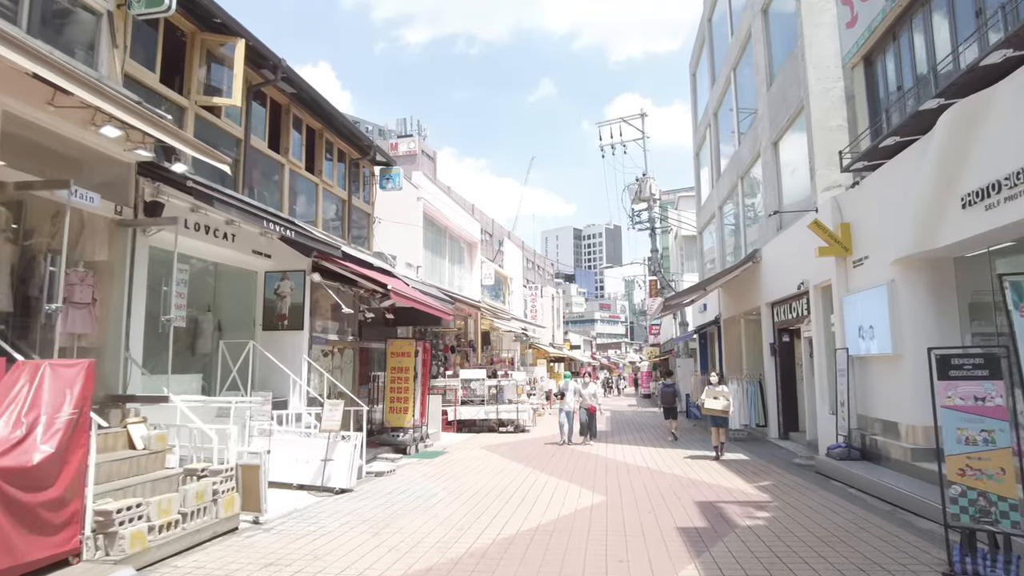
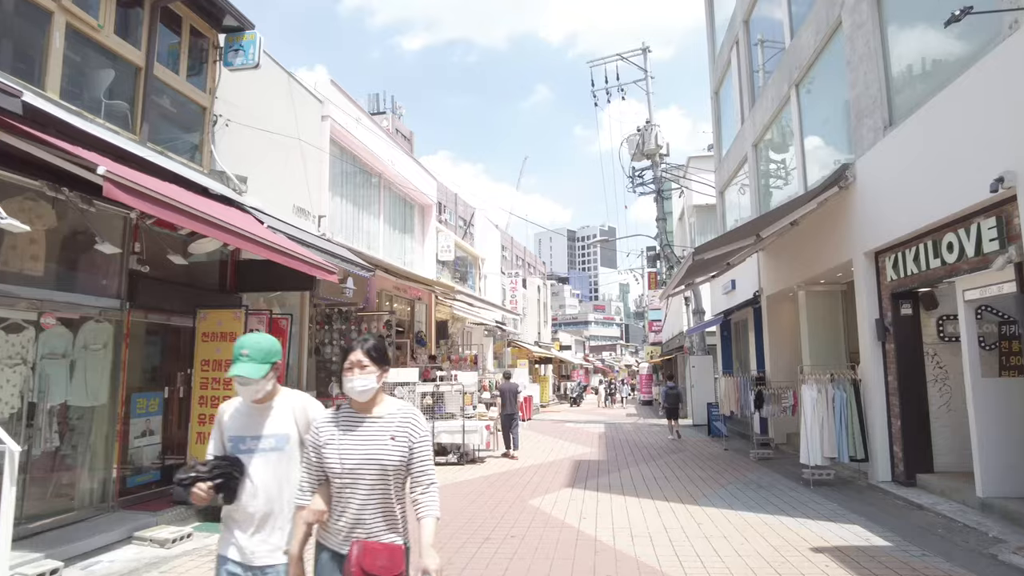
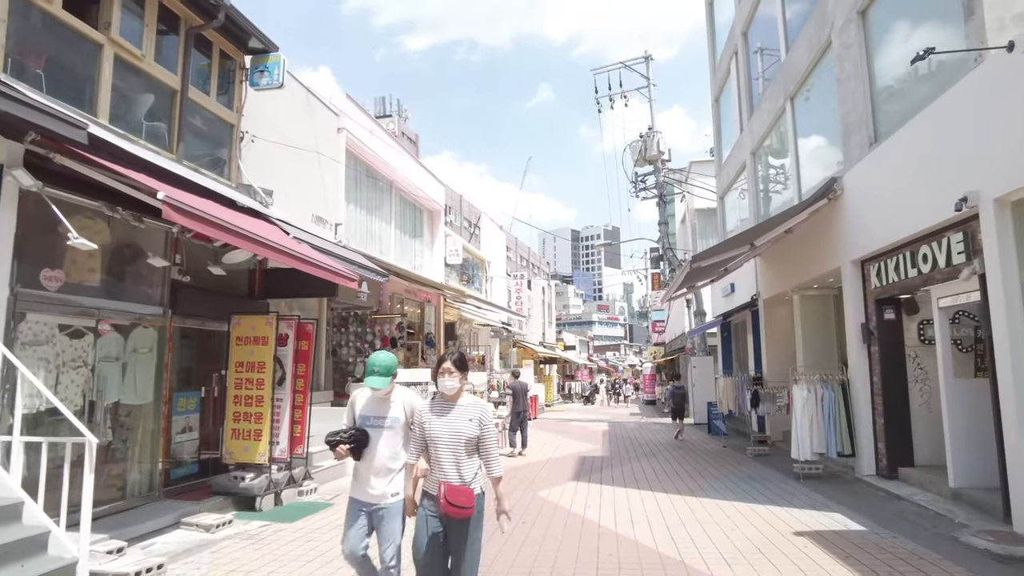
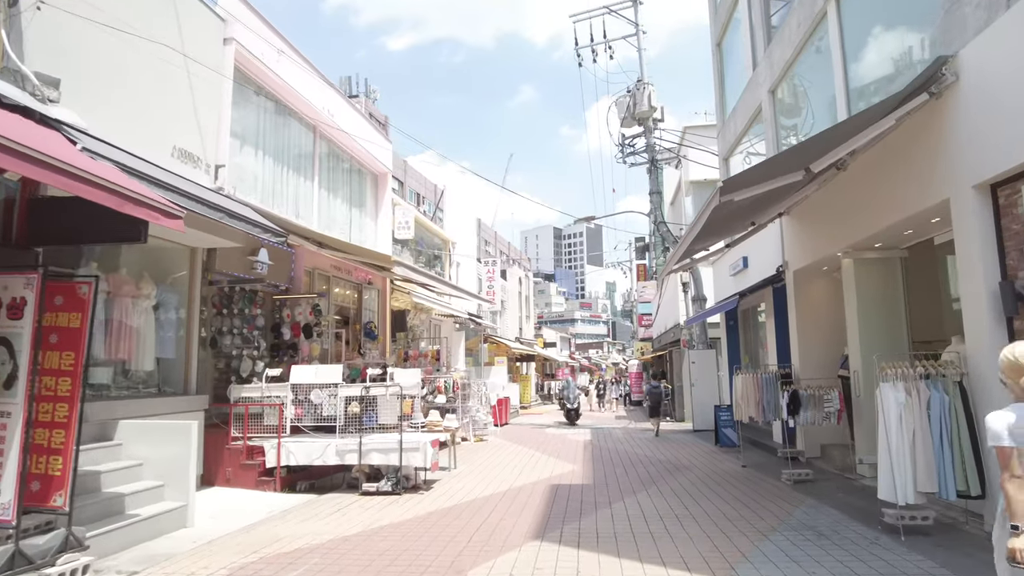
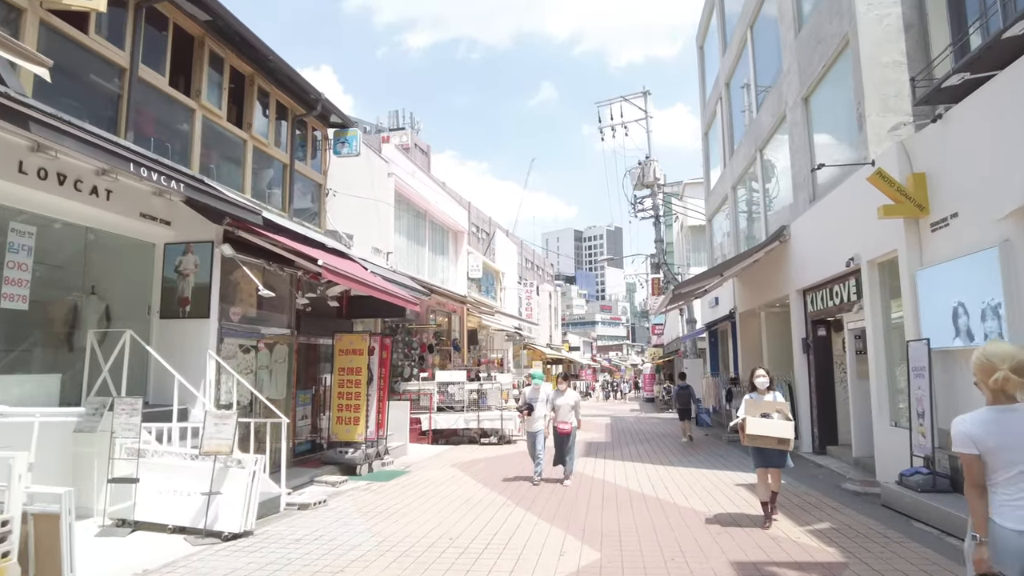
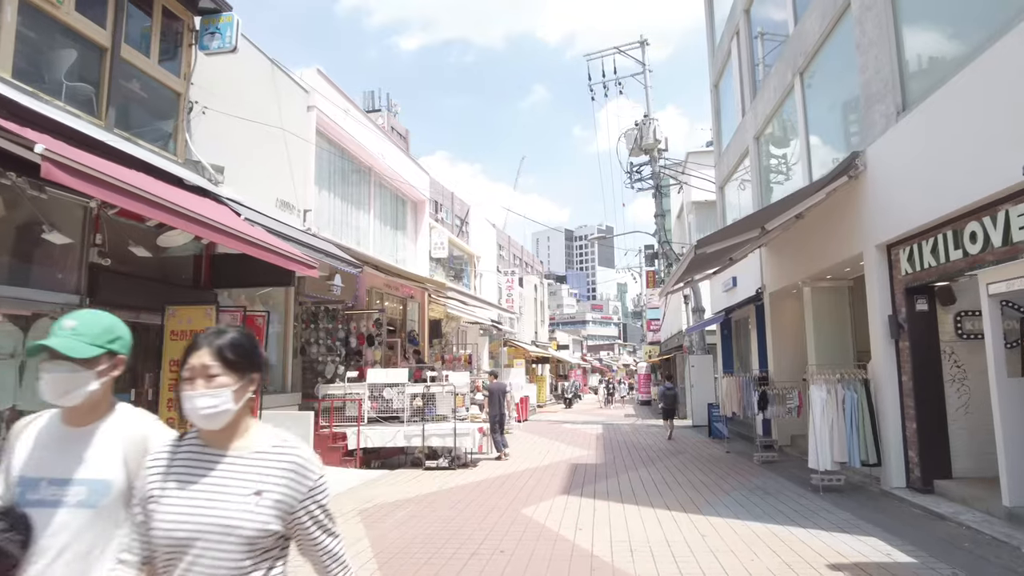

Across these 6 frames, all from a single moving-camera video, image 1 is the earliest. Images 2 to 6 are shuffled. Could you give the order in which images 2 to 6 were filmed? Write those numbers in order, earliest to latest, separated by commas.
5, 3, 2, 6, 4
